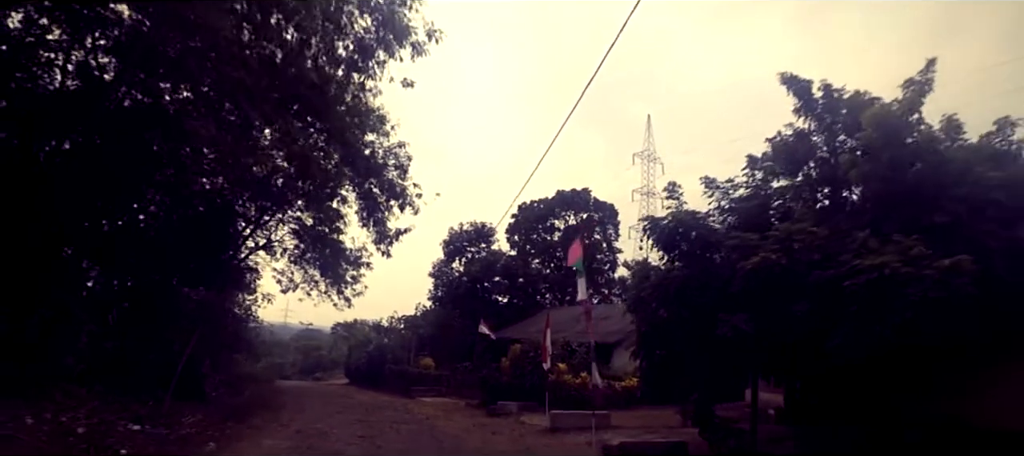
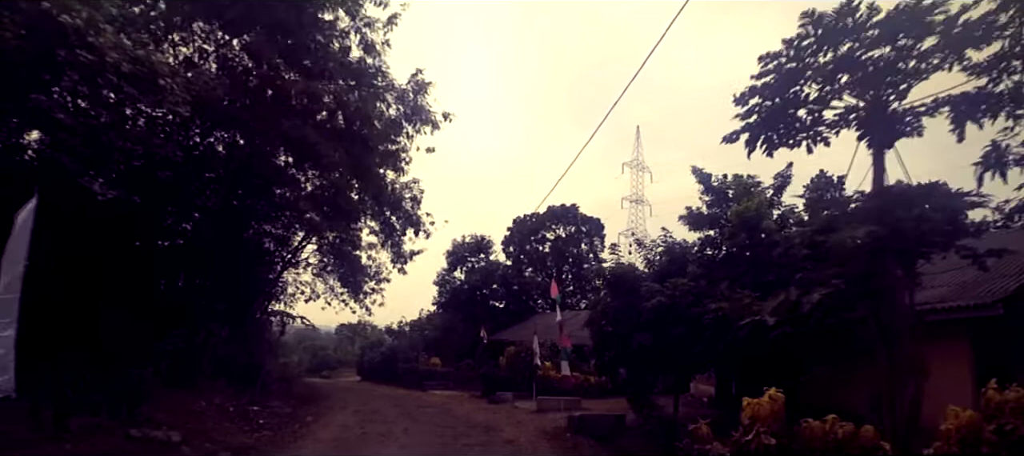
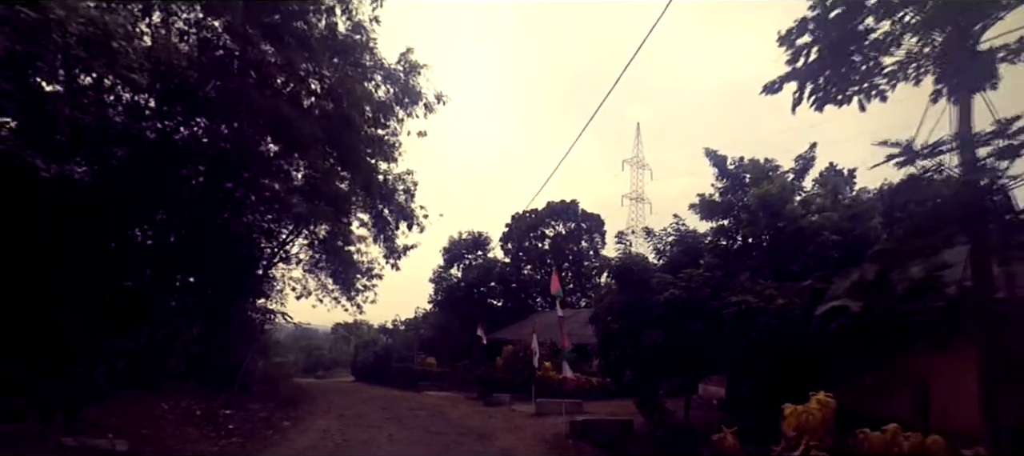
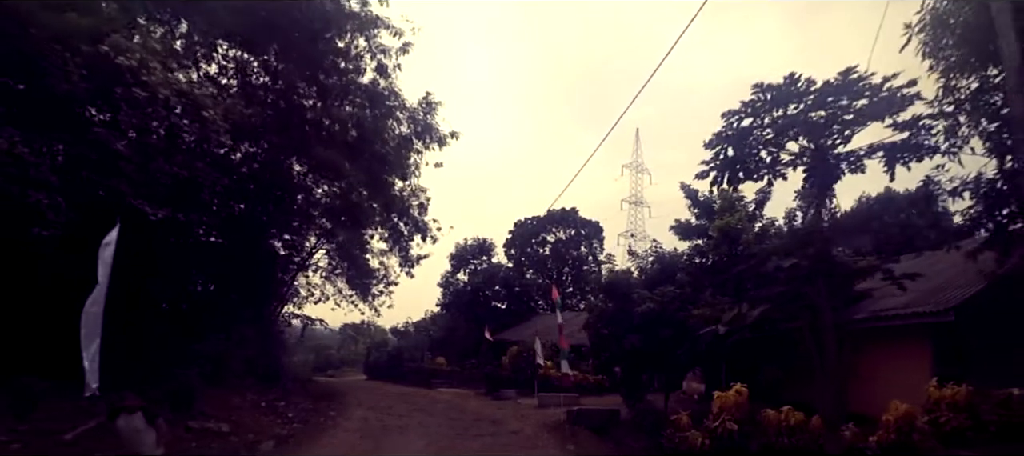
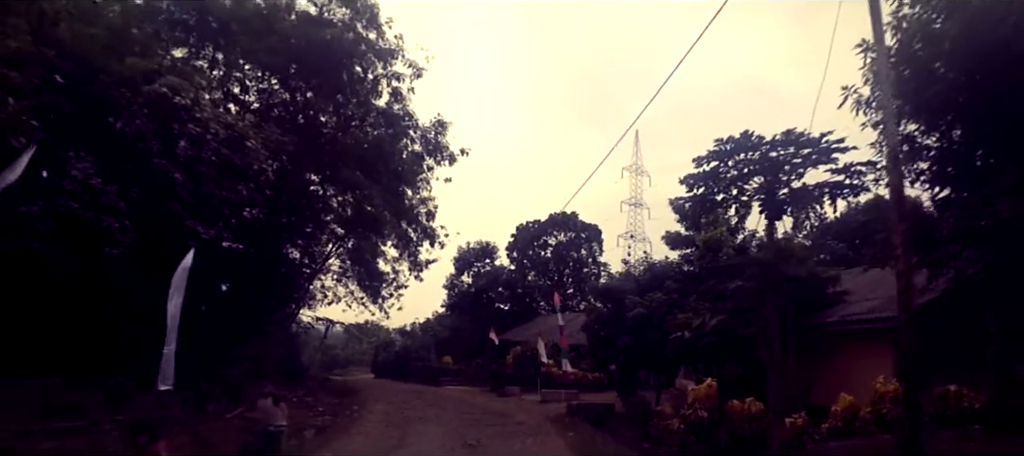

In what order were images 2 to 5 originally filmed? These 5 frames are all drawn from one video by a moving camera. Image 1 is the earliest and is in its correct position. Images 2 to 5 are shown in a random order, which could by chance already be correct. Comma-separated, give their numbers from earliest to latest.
3, 2, 4, 5
